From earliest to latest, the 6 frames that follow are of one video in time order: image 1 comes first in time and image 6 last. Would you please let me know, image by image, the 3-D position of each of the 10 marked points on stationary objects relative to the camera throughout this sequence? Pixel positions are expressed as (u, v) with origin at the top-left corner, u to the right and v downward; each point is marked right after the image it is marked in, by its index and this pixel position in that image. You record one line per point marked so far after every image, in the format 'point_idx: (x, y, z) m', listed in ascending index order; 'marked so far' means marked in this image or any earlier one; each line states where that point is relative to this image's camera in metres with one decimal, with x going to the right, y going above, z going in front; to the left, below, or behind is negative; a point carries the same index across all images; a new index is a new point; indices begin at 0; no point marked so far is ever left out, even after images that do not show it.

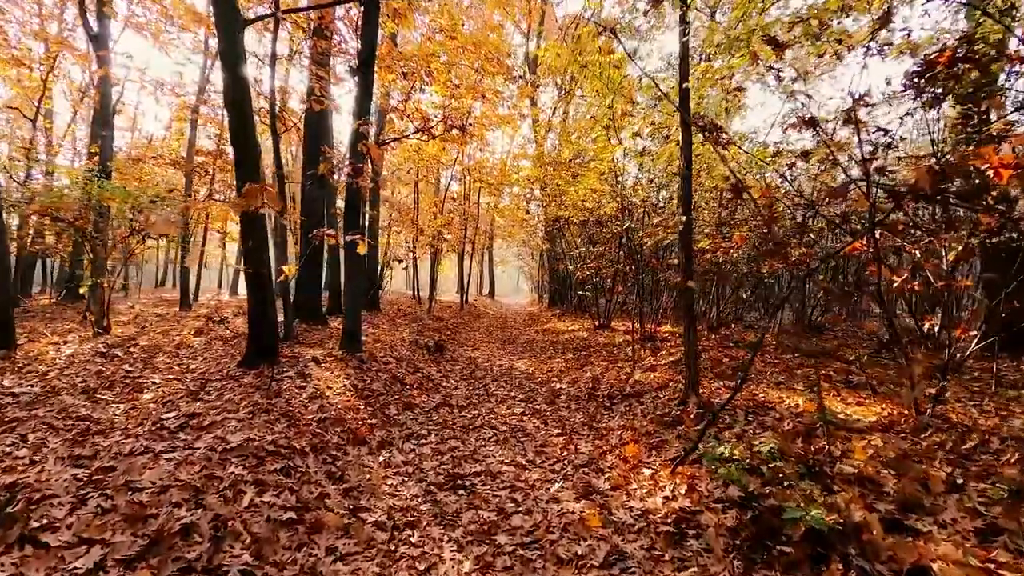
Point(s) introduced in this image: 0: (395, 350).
0: (-2.6, -1.4, +11.8) m
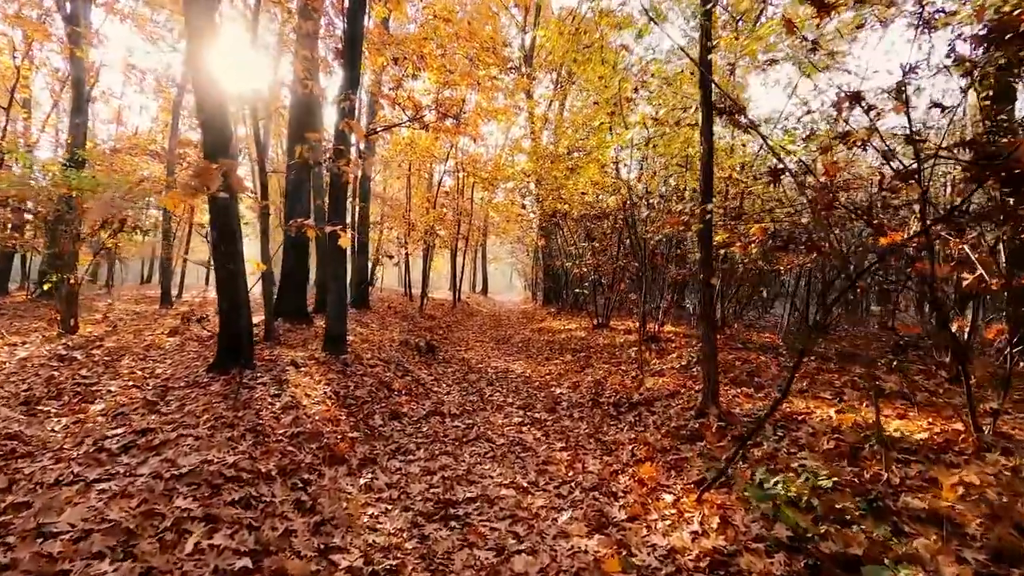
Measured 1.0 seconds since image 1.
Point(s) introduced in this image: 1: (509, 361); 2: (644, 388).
0: (-2.7, -1.4, +11.1) m
1: (-0.1, -1.8, +12.7) m
2: (+2.1, -1.5, +8.0) m
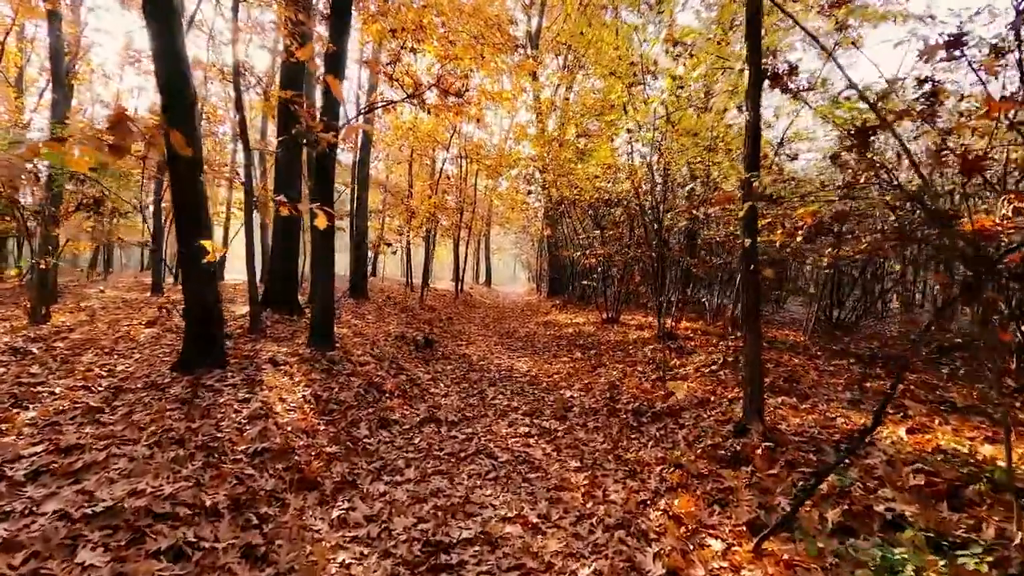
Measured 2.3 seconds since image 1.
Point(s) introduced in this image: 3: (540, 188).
0: (-2.6, -1.1, +10.1) m
1: (0.0, -1.6, +11.8) m
2: (+2.1, -1.4, +7.1) m
3: (+1.0, +3.7, +19.6) m
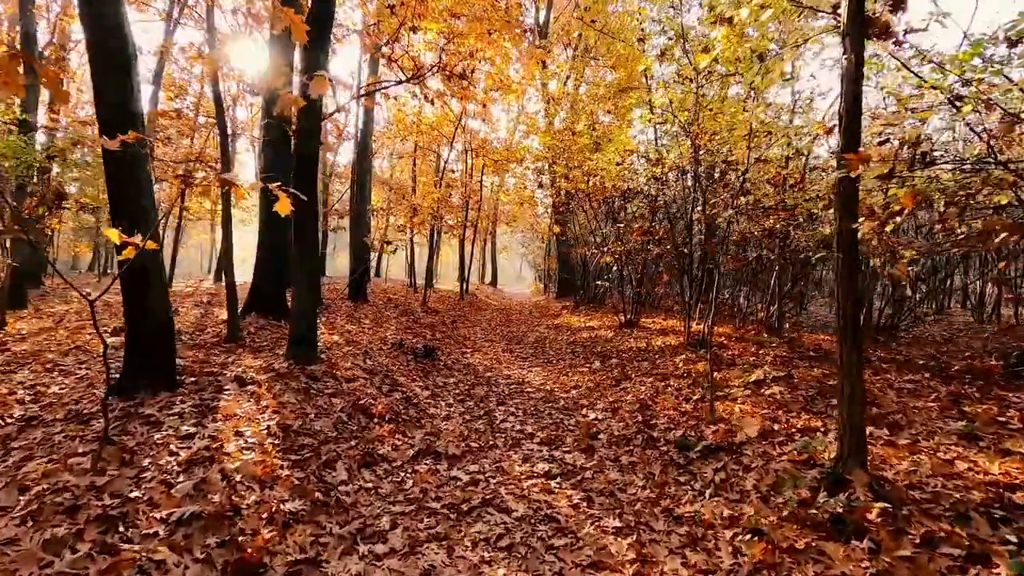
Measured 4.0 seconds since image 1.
0: (-2.4, -1.2, +8.9) m
1: (+0.2, -1.6, +10.5) m
2: (+2.3, -1.4, +5.8) m
3: (+1.3, +3.7, +18.3) m
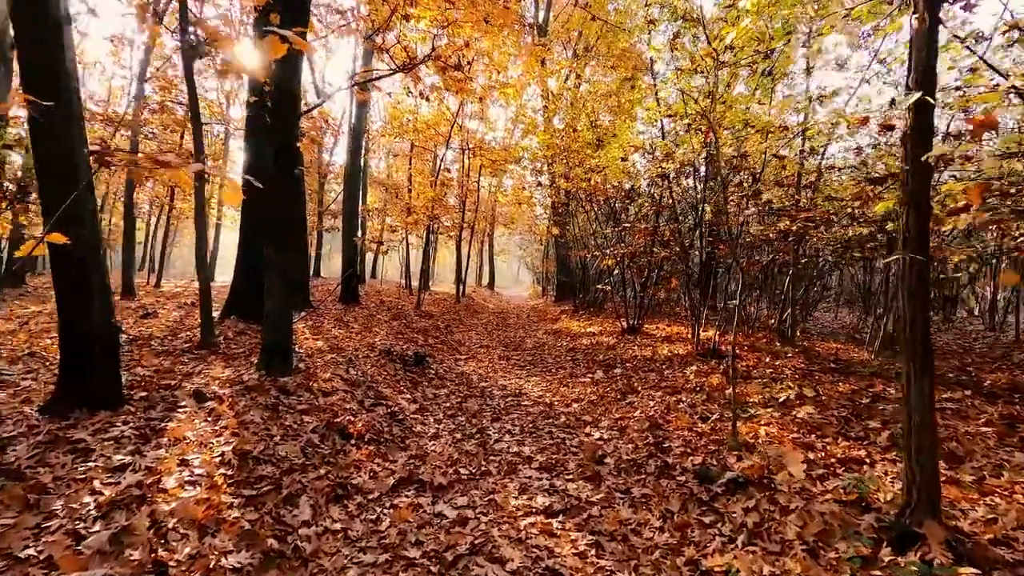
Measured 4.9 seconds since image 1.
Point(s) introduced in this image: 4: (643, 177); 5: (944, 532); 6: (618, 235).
0: (-2.5, -1.2, +8.2) m
1: (+0.2, -1.7, +9.8) m
2: (+2.2, -1.5, +5.1) m
3: (+1.2, +3.5, +17.6) m
4: (+2.9, +2.6, +11.7) m
5: (+2.5, -1.4, +3.0) m
6: (+2.9, +1.4, +14.0) m
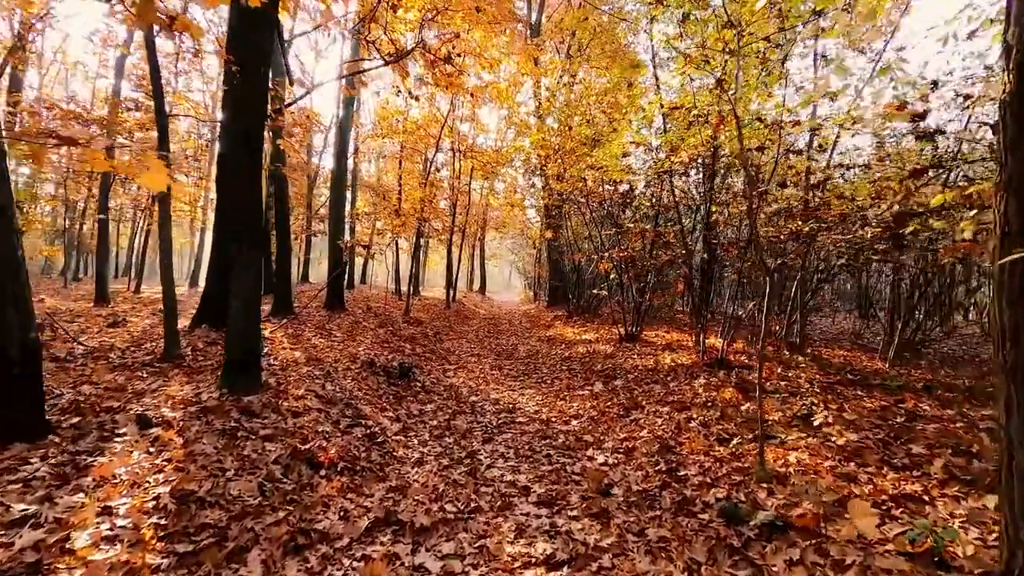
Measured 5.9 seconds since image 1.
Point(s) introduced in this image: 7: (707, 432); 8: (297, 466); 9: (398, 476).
0: (-2.6, -1.3, +7.4) m
1: (+0.1, -1.8, +9.1) m
2: (+2.2, -1.6, +4.5) m
3: (+1.0, +3.4, +17.0) m
4: (+2.8, +2.4, +11.1) m
5: (+2.5, -1.5, +2.4) m
6: (+2.7, +1.3, +13.4) m
7: (+2.2, -1.6, +5.7) m
8: (-1.9, -1.6, +4.6) m
9: (-1.1, -1.8, +5.0) m
